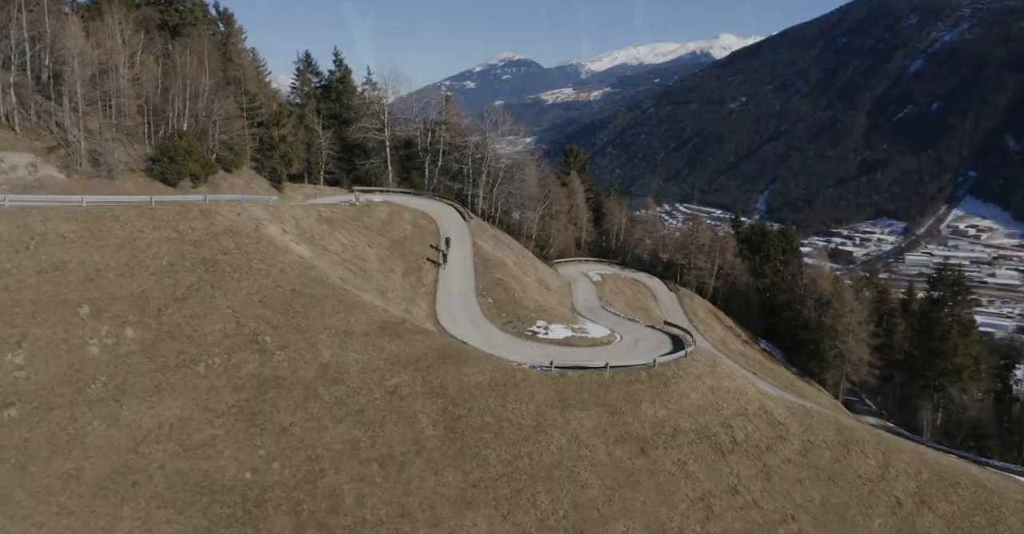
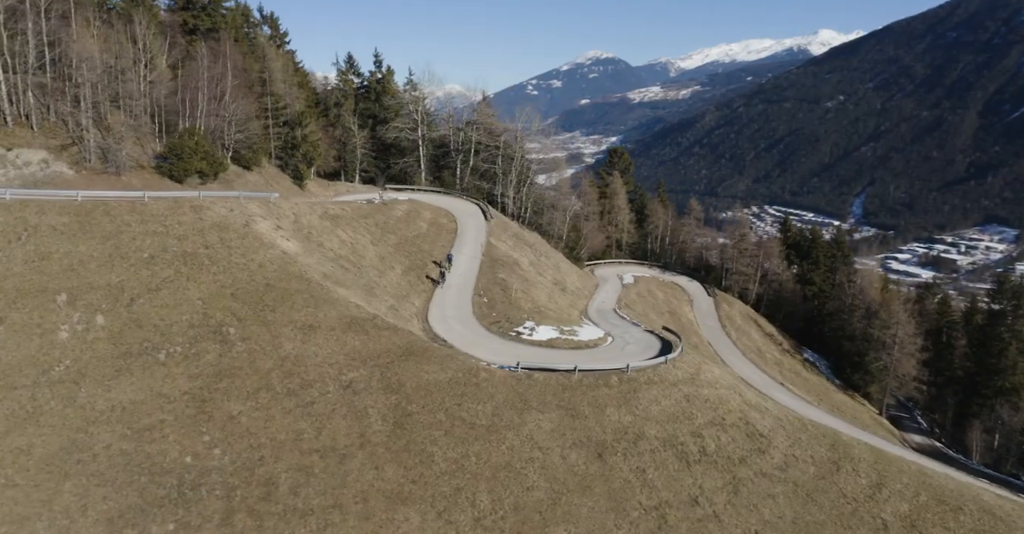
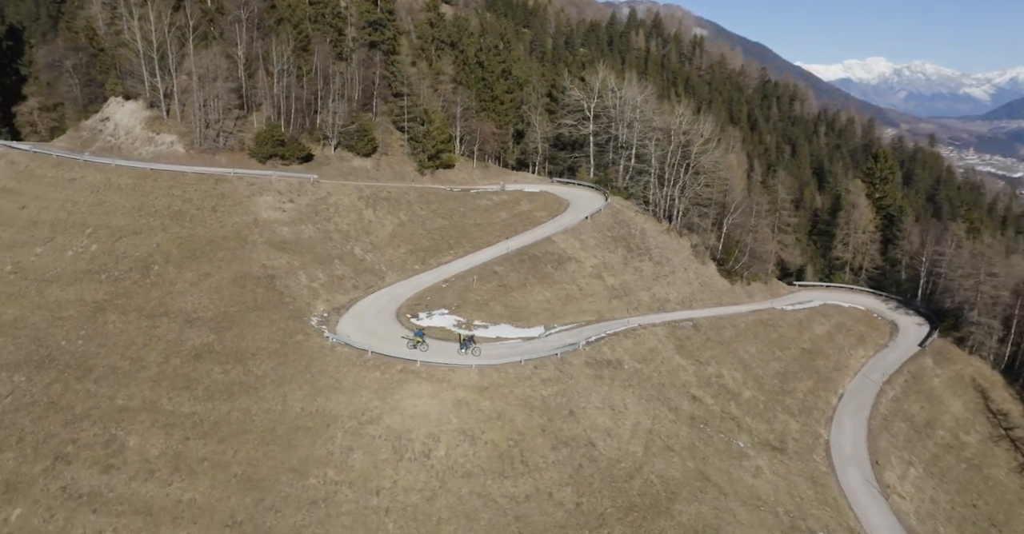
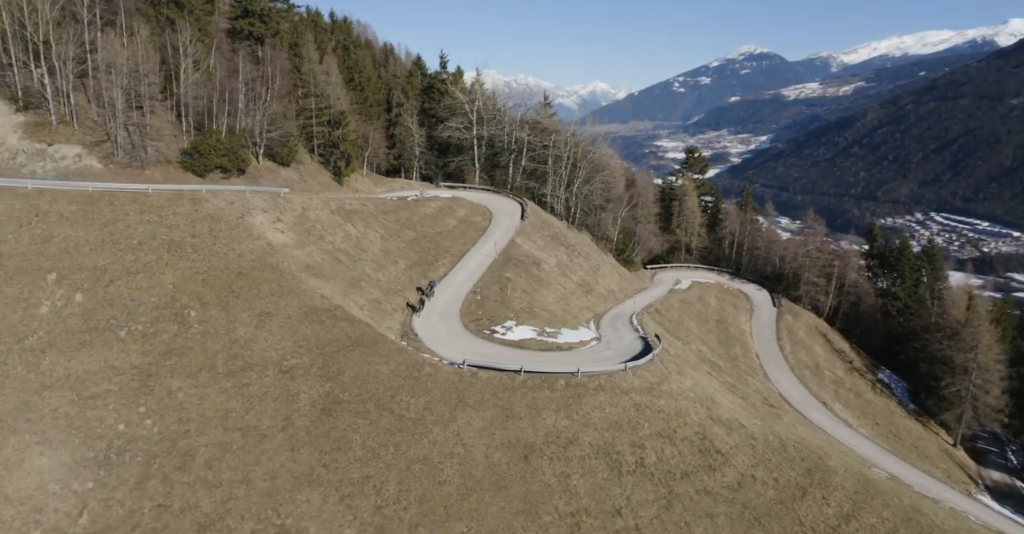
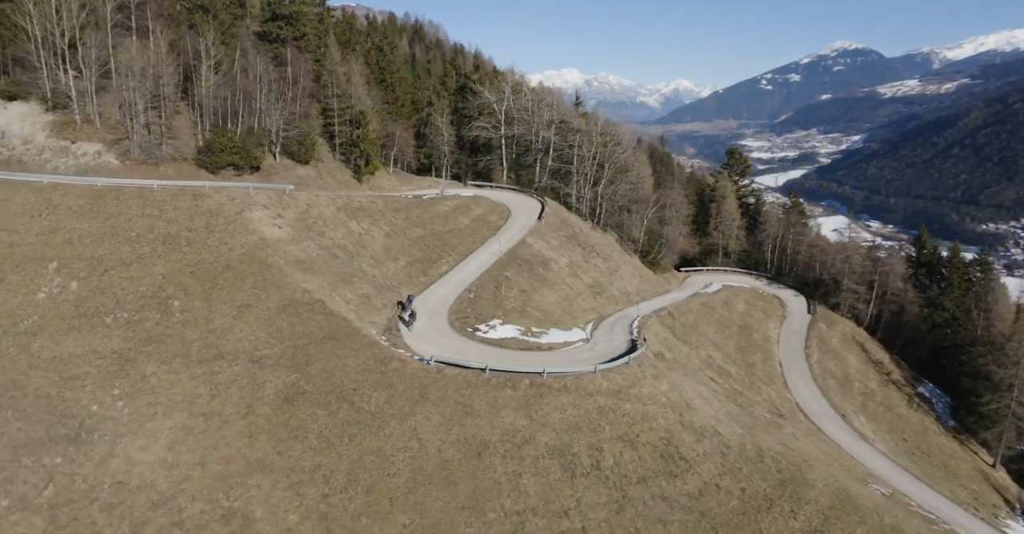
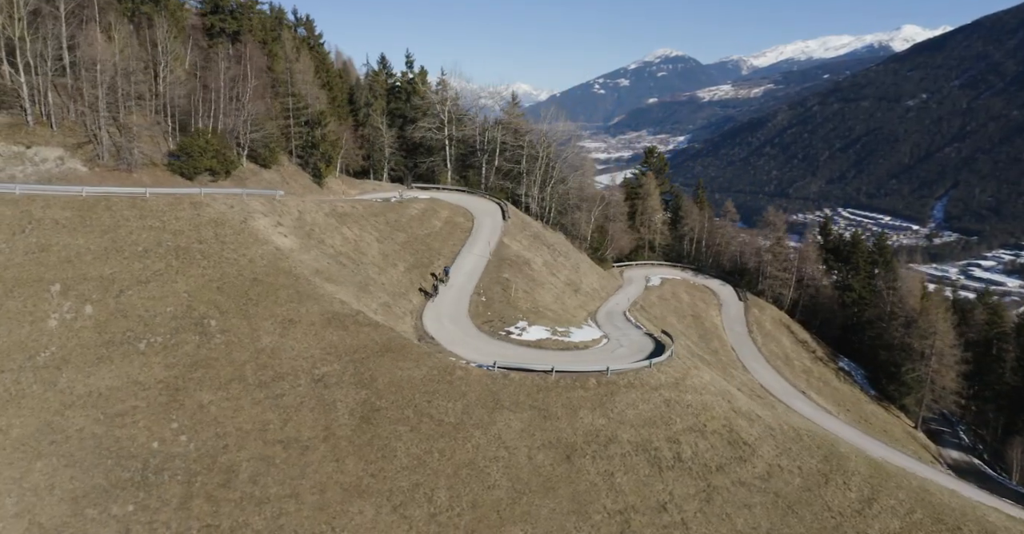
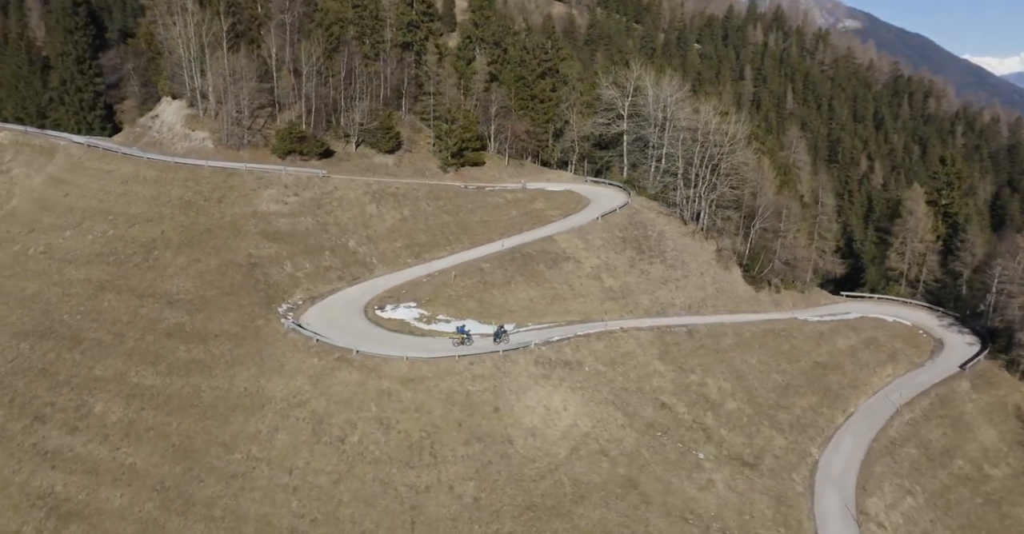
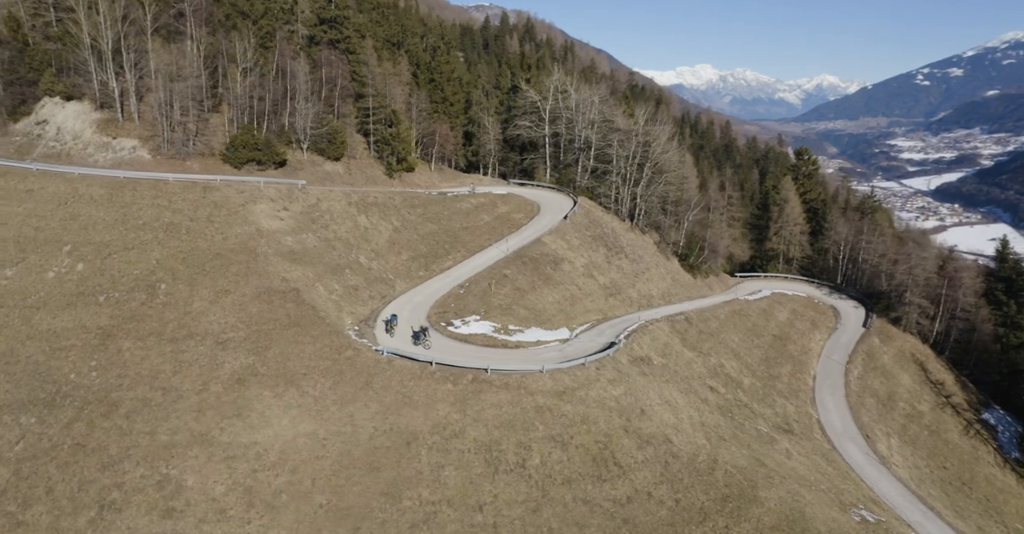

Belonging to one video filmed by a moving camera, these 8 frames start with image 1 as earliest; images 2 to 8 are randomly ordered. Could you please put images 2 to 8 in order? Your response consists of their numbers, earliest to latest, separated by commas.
2, 6, 4, 5, 8, 3, 7
